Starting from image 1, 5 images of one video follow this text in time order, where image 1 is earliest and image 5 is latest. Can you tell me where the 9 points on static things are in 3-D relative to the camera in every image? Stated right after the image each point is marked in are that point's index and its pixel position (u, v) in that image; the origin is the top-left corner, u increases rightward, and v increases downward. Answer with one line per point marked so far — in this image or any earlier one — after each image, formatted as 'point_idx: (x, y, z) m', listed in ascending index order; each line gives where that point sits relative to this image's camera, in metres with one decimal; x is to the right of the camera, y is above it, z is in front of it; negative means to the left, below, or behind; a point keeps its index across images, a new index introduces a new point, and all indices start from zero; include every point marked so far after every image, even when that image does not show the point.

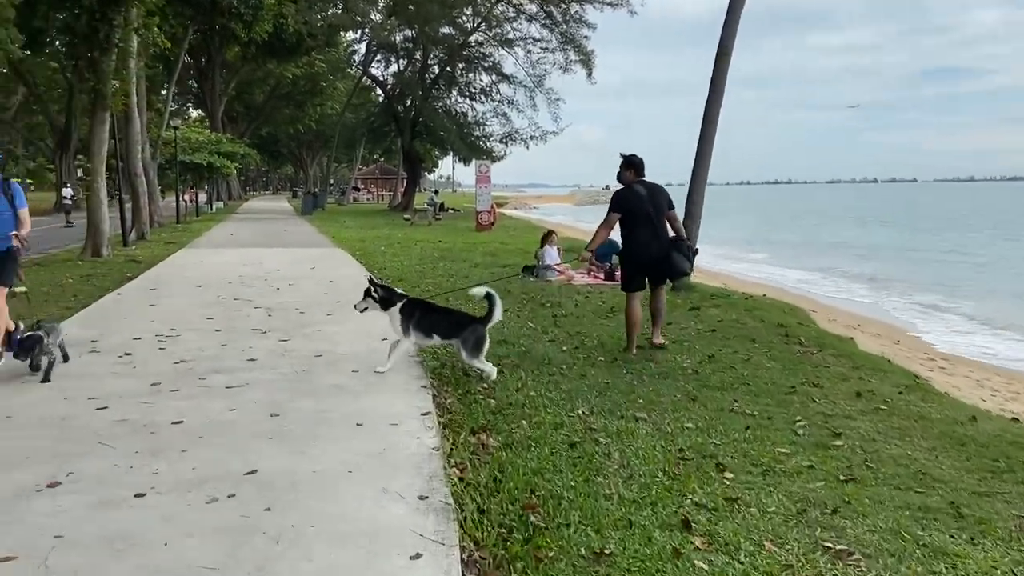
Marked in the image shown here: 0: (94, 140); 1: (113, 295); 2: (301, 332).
0: (-8.5, +3.0, +17.7) m
1: (-5.1, -0.1, +11.2) m
2: (-2.0, -0.4, +8.3) m
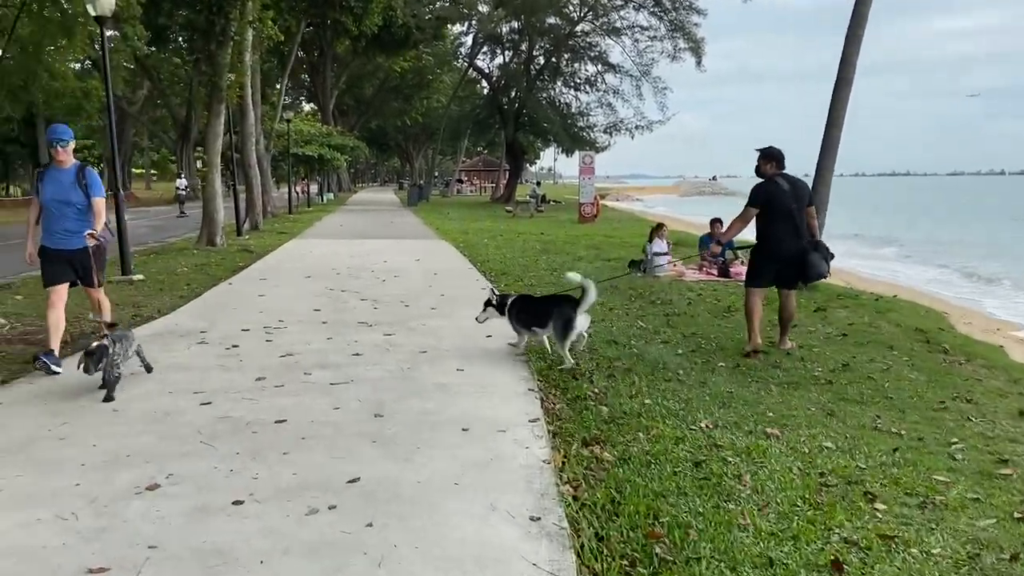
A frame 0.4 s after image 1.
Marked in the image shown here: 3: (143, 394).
0: (-6.3, +3.3, +18.2) m
1: (-3.7, 0.0, +11.4) m
2: (-1.0, -0.4, +8.1) m
3: (-2.3, -0.7, +5.4) m
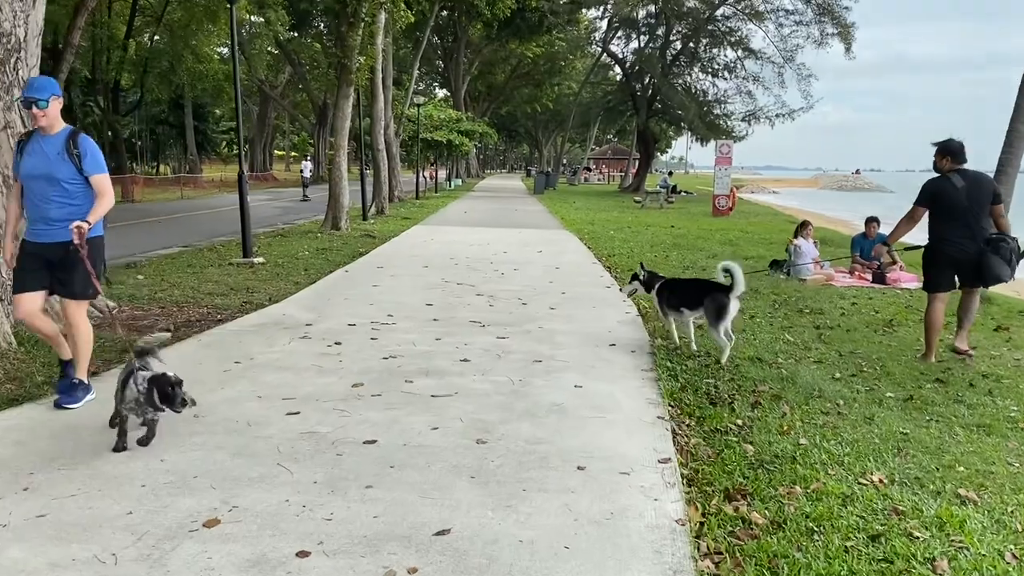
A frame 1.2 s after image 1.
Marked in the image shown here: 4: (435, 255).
0: (-3.6, +3.6, +18.1) m
1: (-2.2, +0.2, +11.0) m
2: (+0.1, -0.3, +7.4) m
3: (-1.6, -0.6, +5.0) m
4: (-1.1, +0.5, +13.0) m
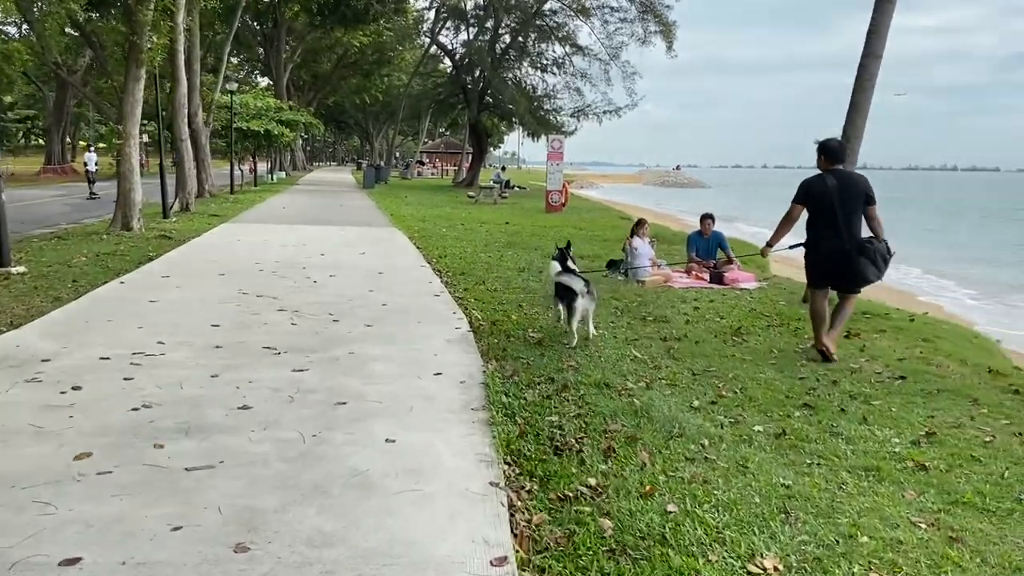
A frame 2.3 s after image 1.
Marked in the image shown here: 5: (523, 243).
0: (-7.0, +3.4, +15.9) m
1: (-4.2, +0.1, +9.2) m
2: (-1.3, -0.5, +6.1) m
3: (-2.5, -0.8, +3.4) m
4: (-3.6, +0.4, +11.4) m
5: (+0.2, +0.9, +16.7) m
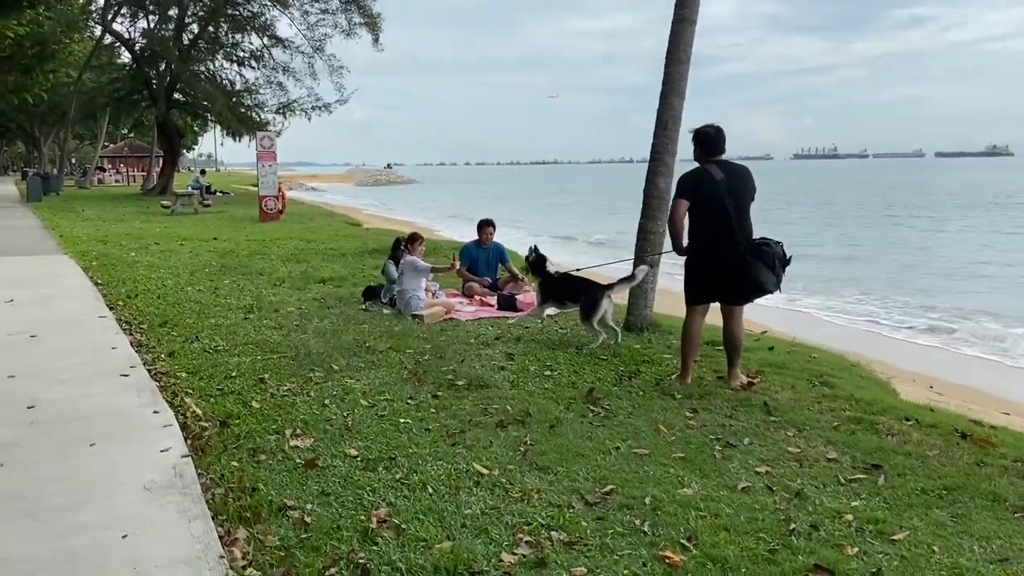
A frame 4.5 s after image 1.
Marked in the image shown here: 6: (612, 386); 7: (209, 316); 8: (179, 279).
0: (-10.9, +2.4, +10.3) m
1: (-5.9, -0.7, +5.0) m
2: (-2.1, -1.0, +2.9) m
3: (-2.4, -1.4, 0.0) m
4: (-6.0, -0.4, +7.2) m
5: (-4.2, +0.3, +13.4) m
6: (+0.7, -0.6, +5.6) m
7: (-3.0, -0.3, +8.7) m
8: (-4.4, +0.1, +11.6) m
